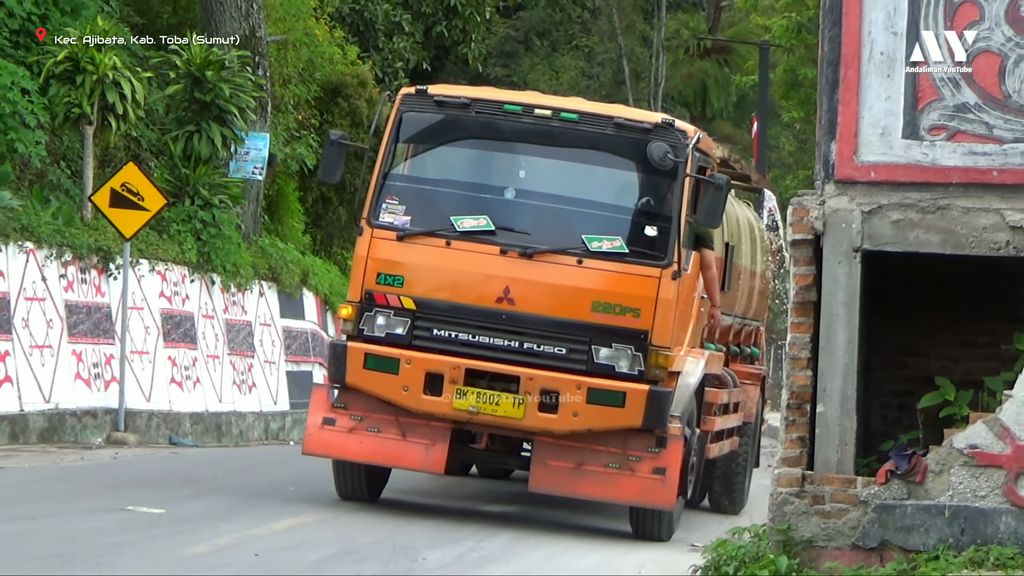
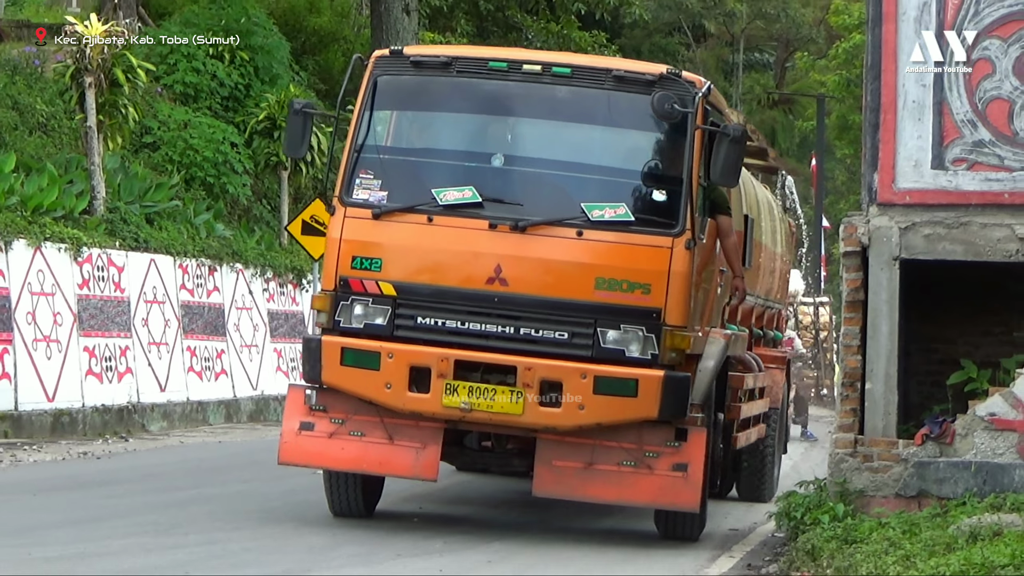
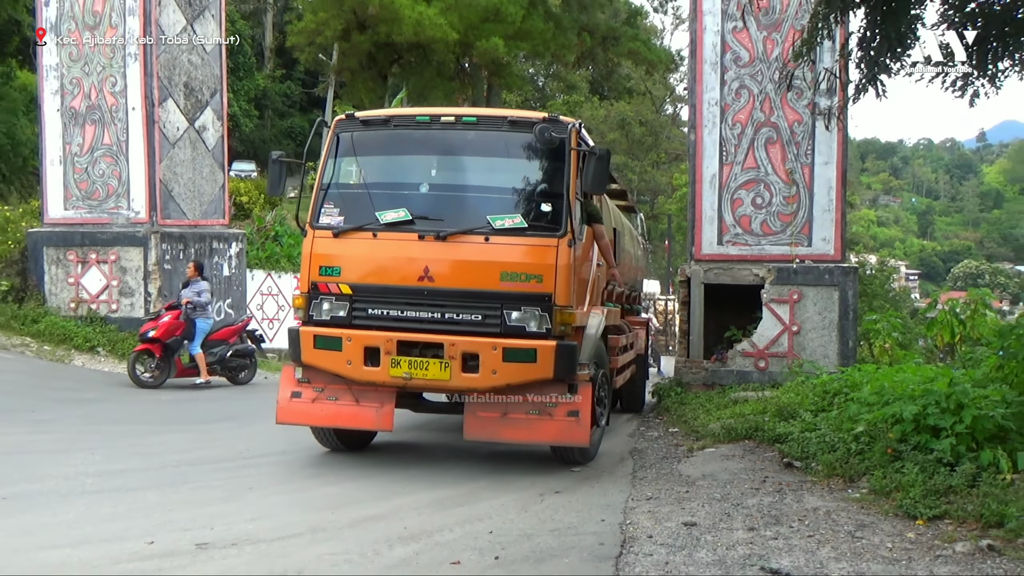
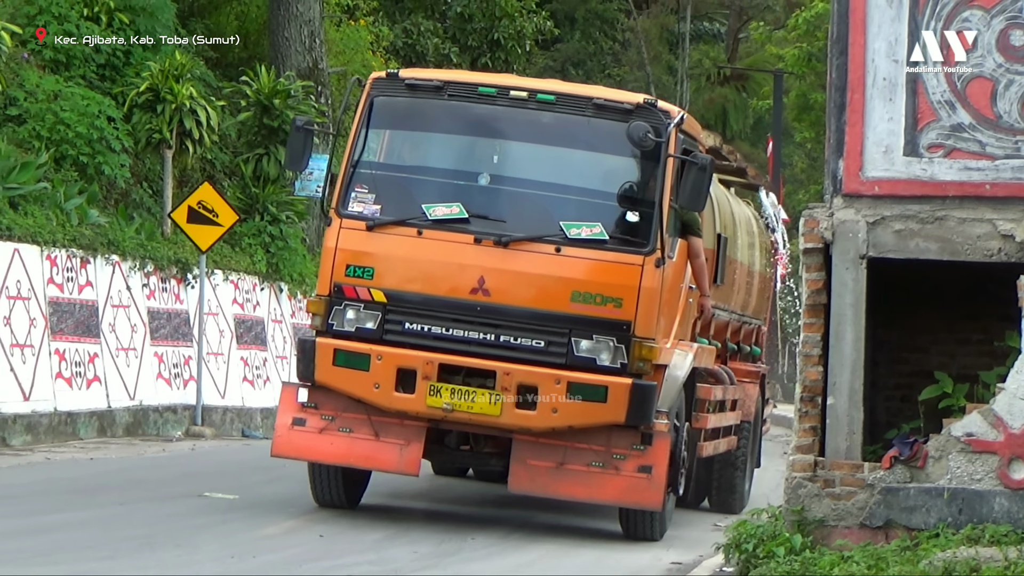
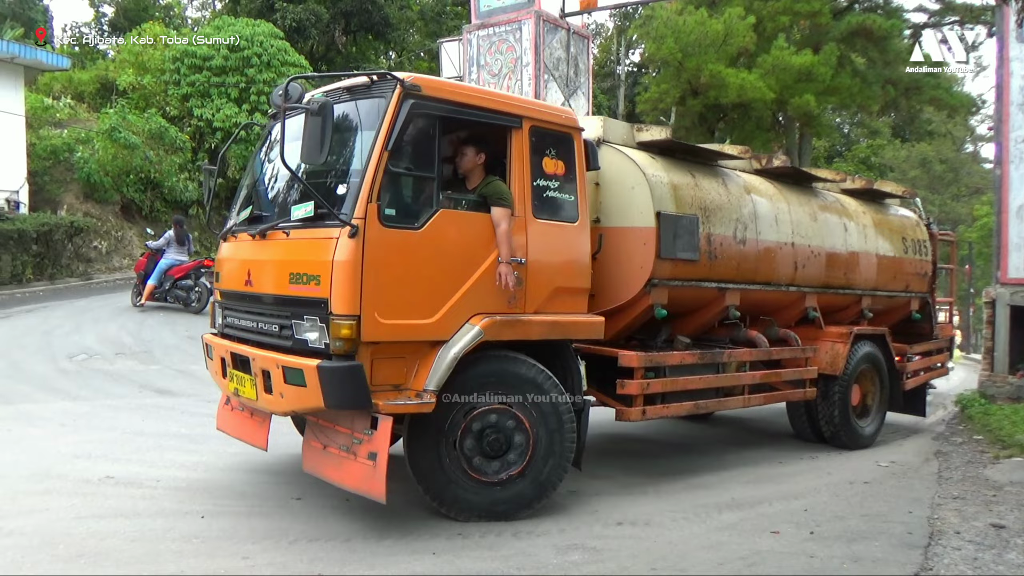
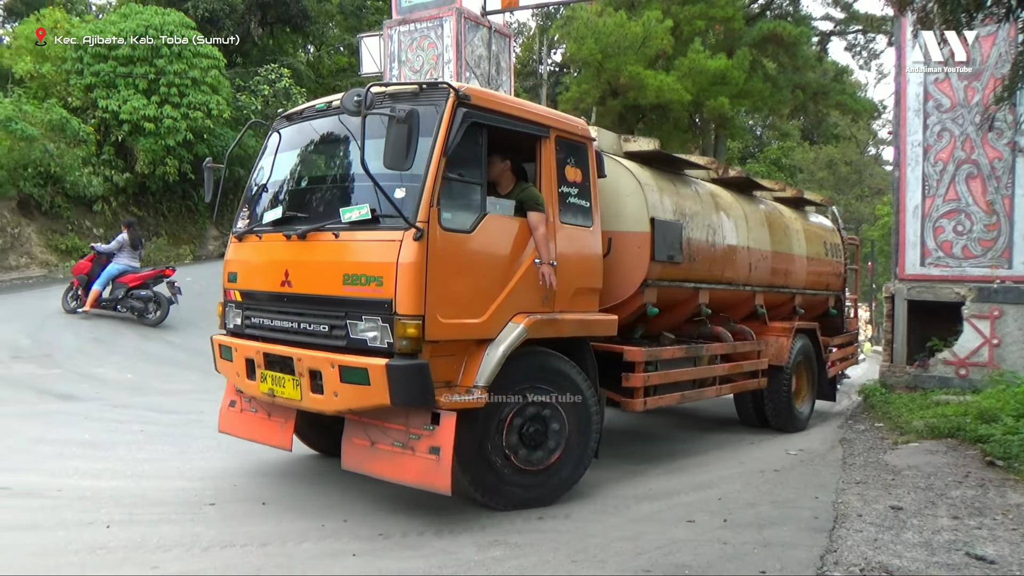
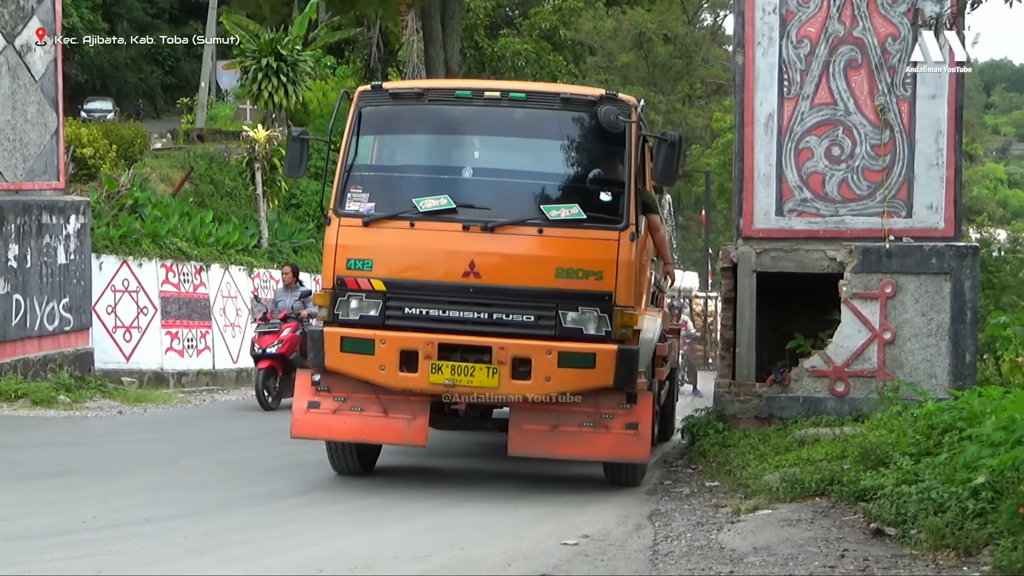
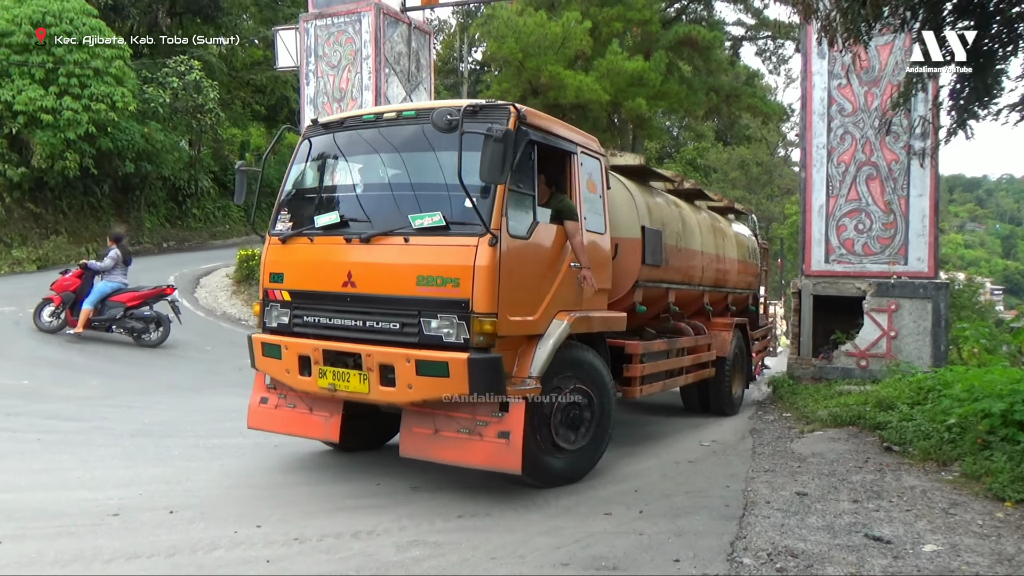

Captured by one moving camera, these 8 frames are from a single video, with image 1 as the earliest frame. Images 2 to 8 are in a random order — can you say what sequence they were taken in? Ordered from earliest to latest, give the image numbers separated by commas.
4, 2, 7, 3, 8, 6, 5
